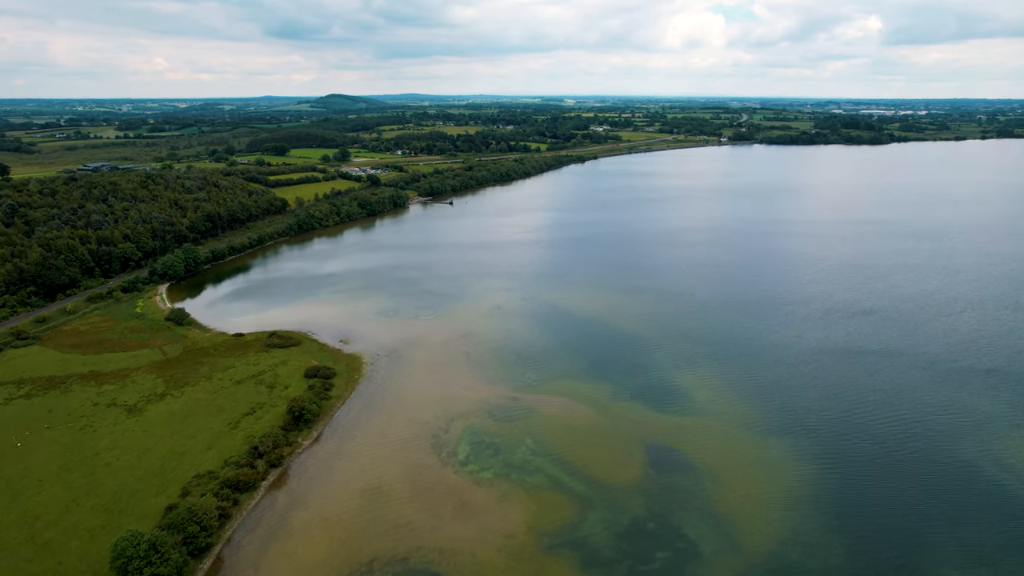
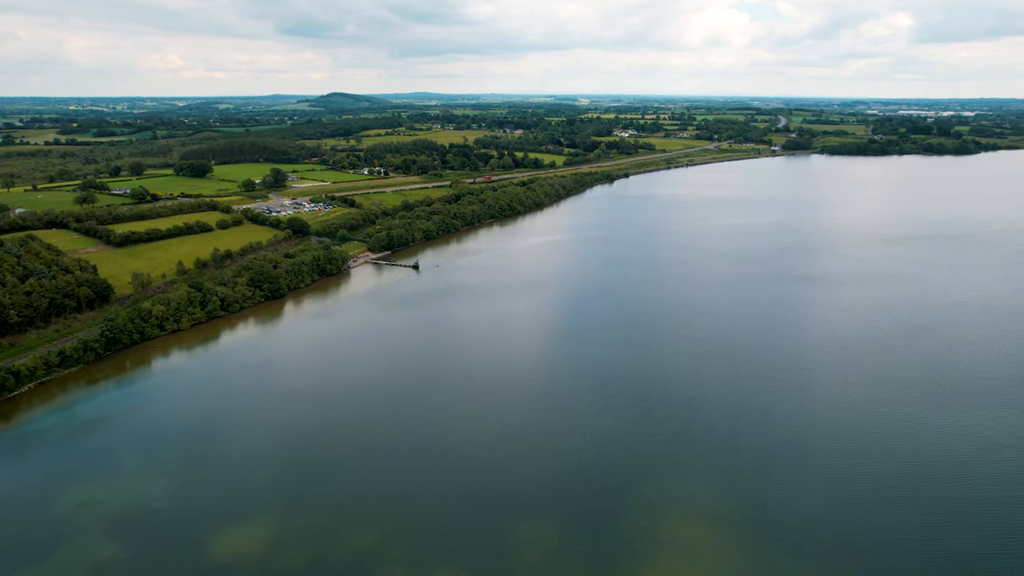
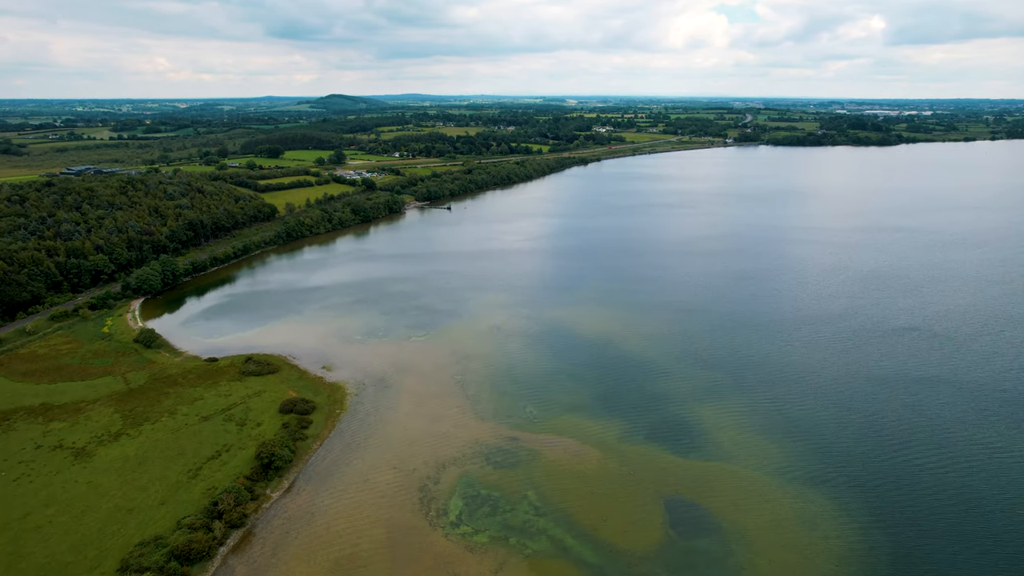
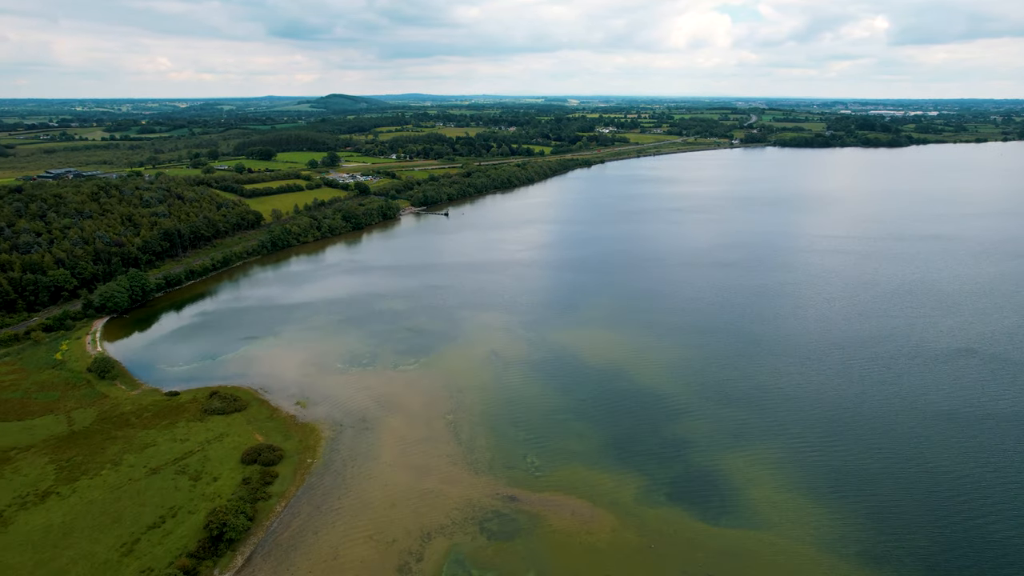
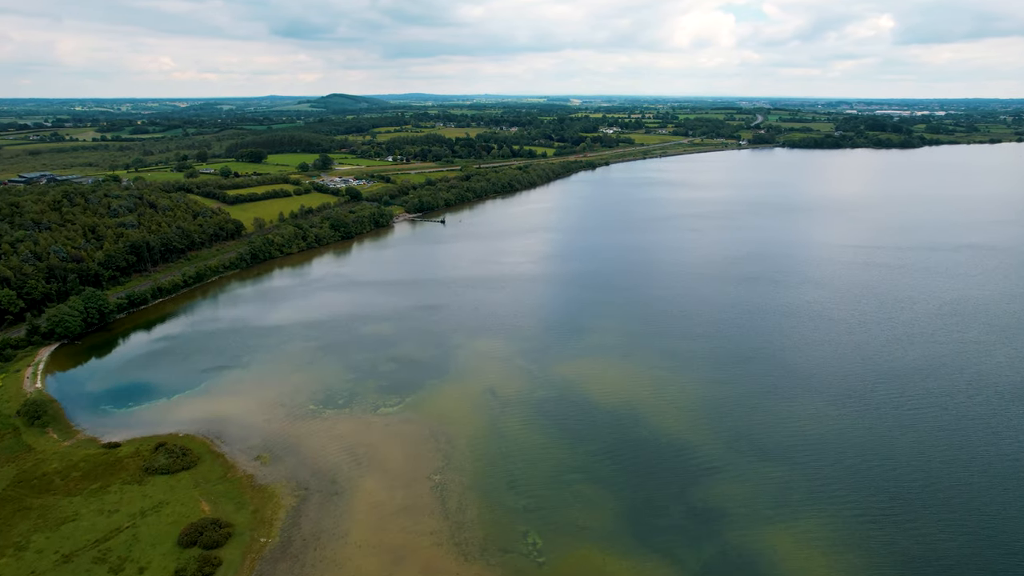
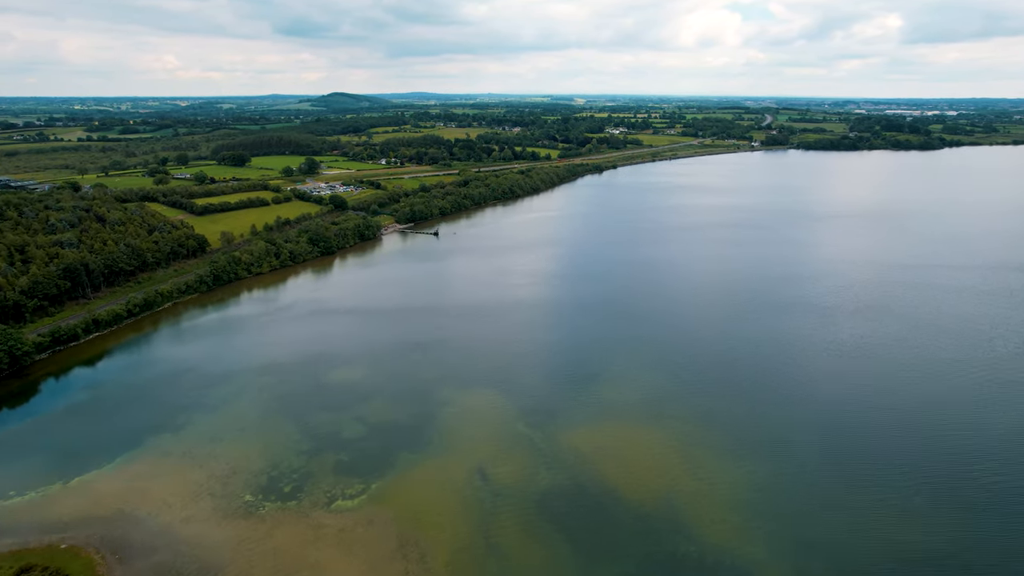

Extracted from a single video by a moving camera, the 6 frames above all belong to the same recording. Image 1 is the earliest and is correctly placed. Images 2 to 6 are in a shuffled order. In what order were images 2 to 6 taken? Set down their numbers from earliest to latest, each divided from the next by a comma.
3, 4, 5, 6, 2
